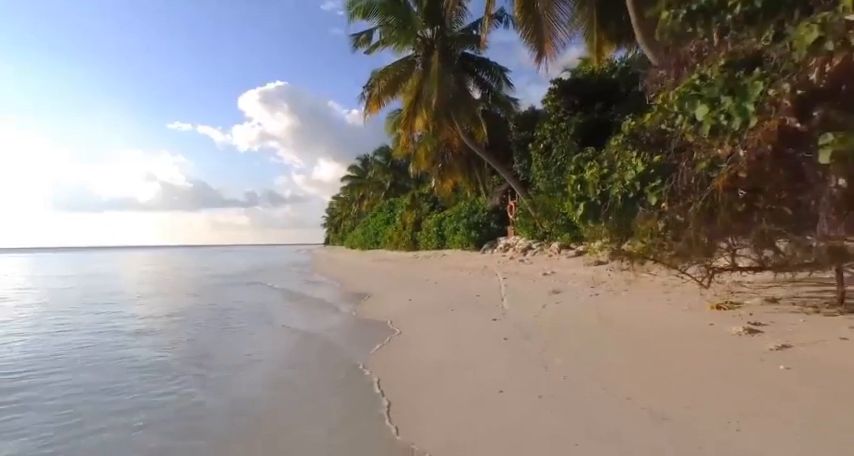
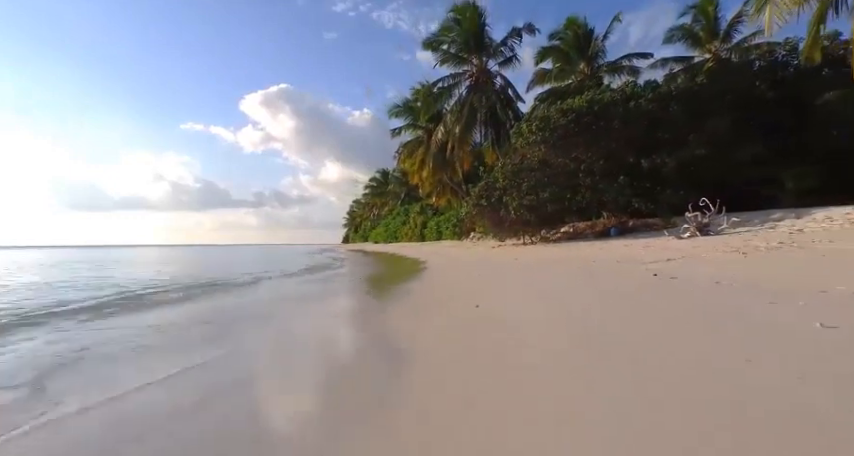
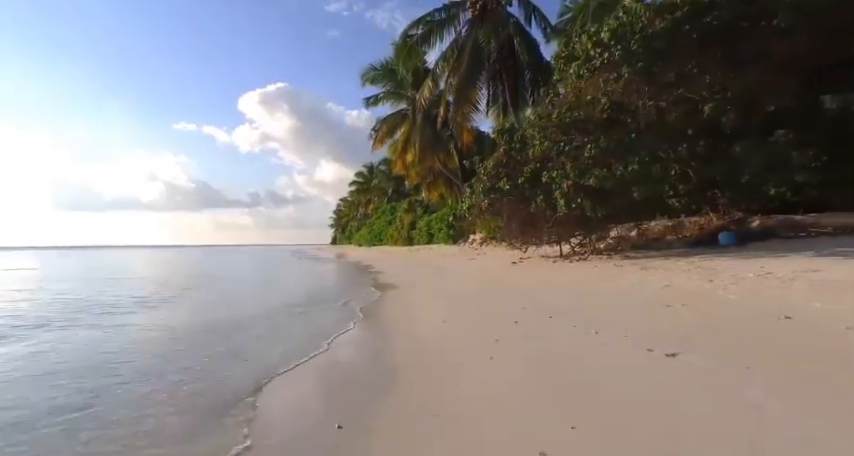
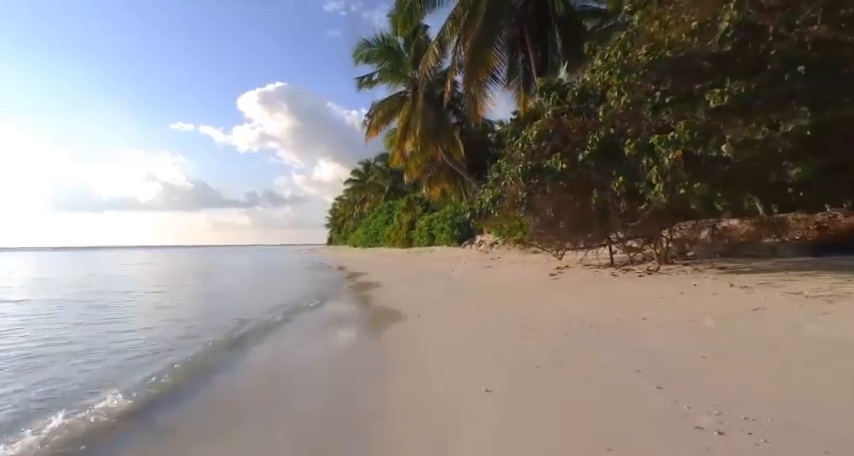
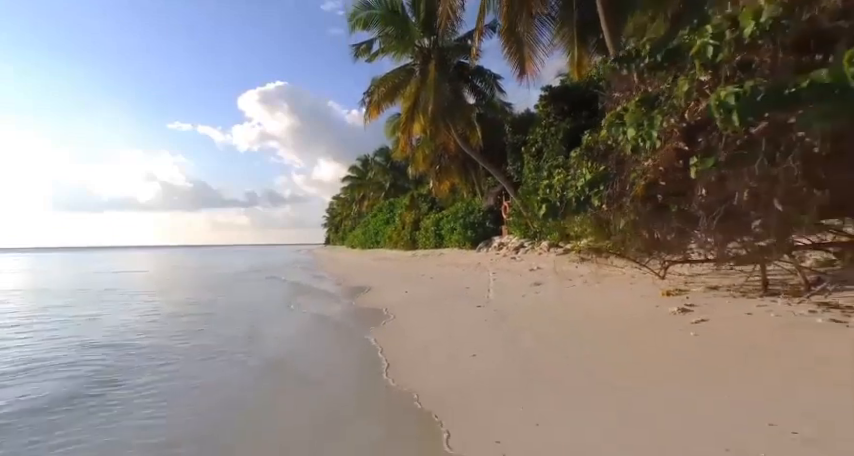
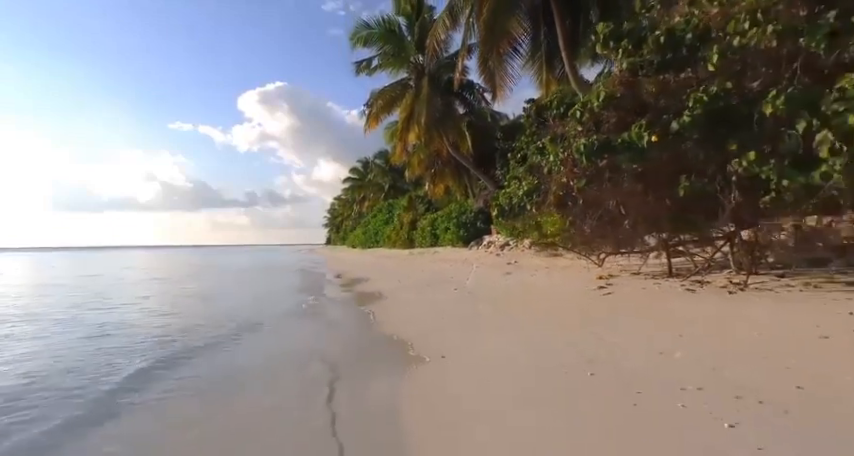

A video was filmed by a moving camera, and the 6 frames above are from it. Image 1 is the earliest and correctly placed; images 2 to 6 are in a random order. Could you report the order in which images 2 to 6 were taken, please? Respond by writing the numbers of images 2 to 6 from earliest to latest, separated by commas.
5, 6, 4, 3, 2
